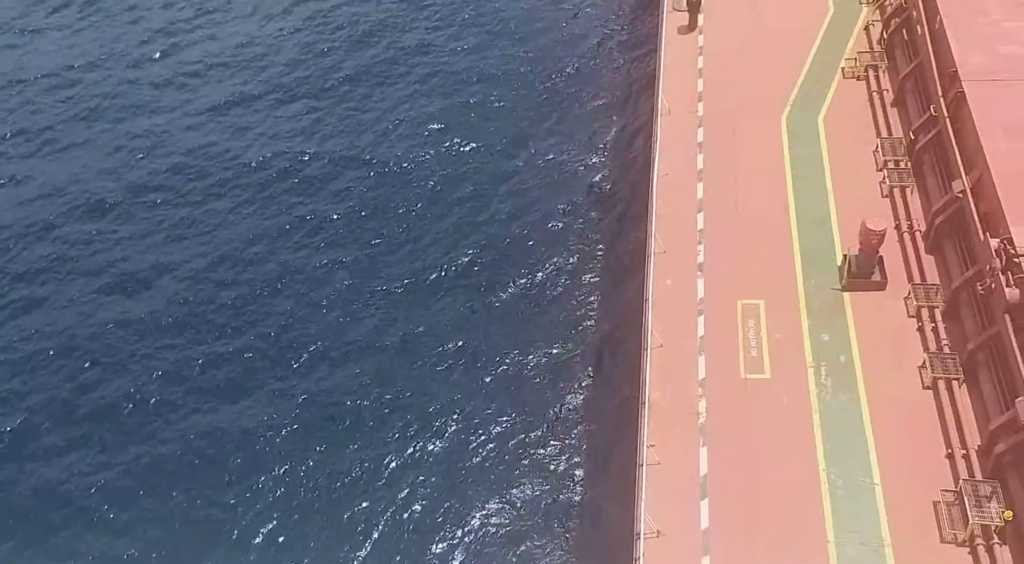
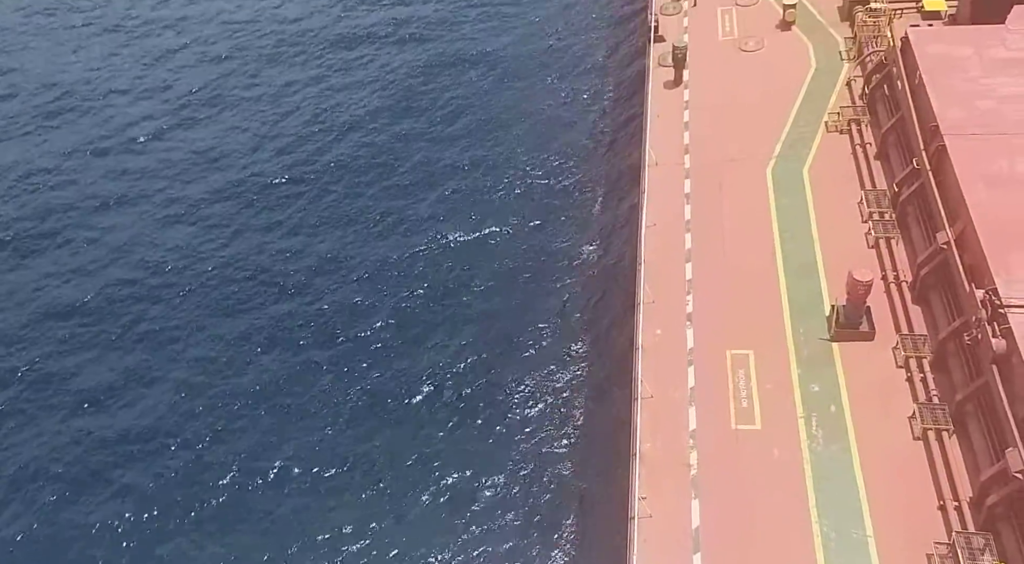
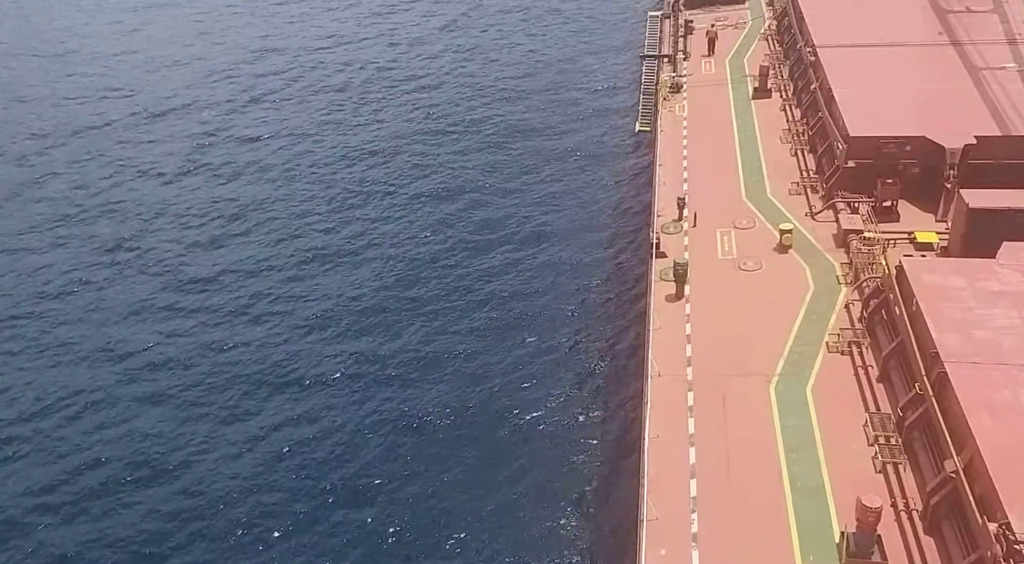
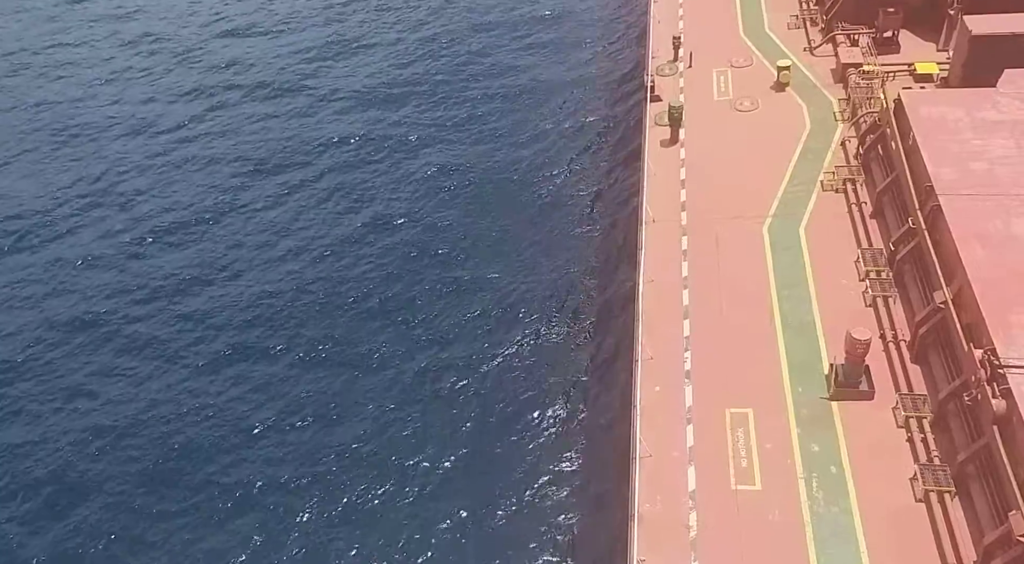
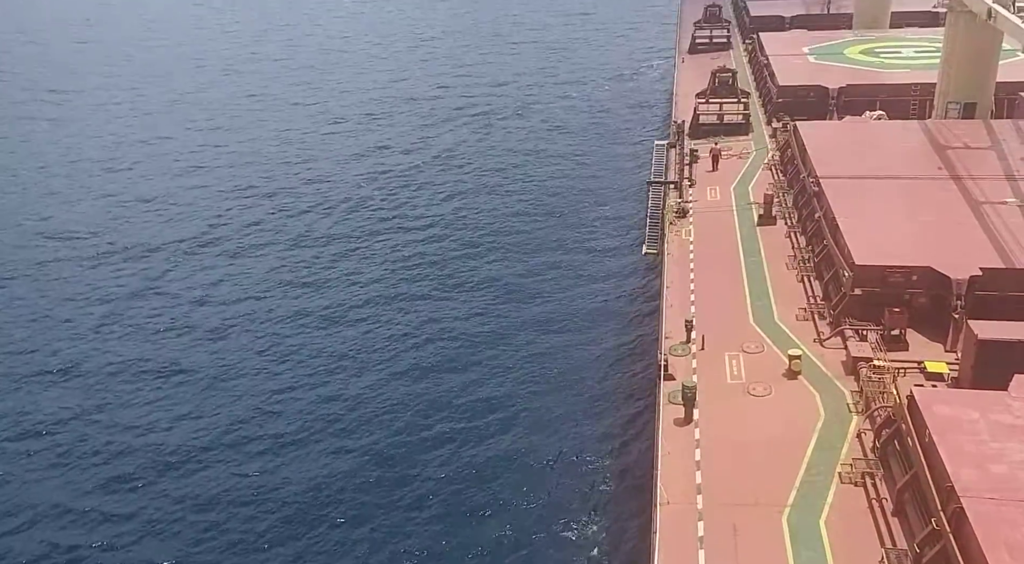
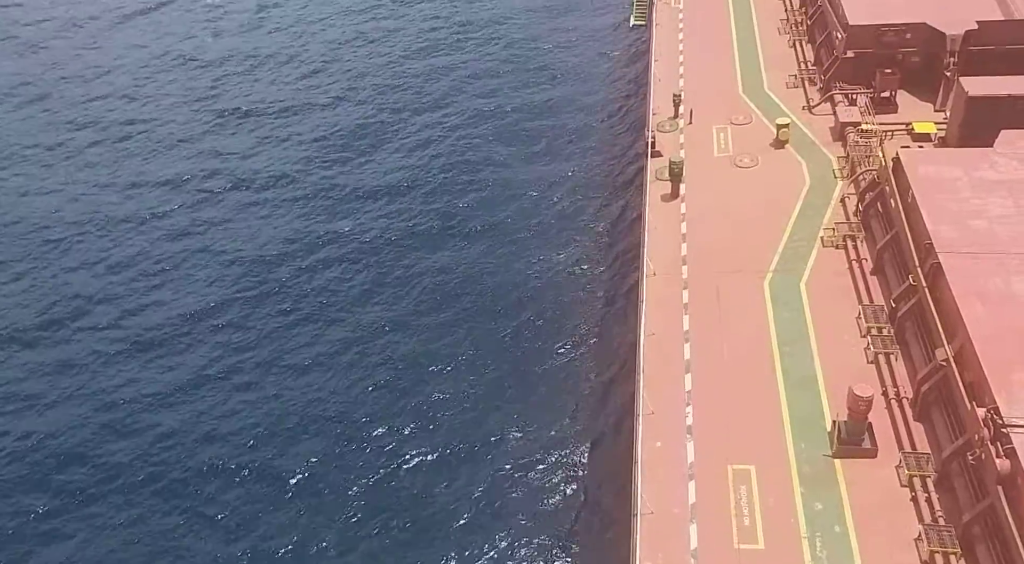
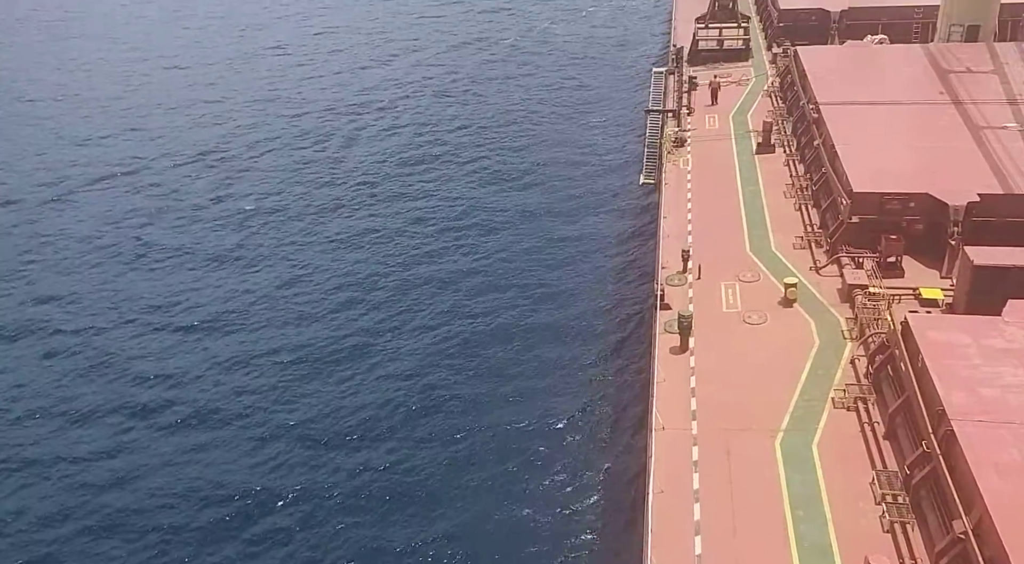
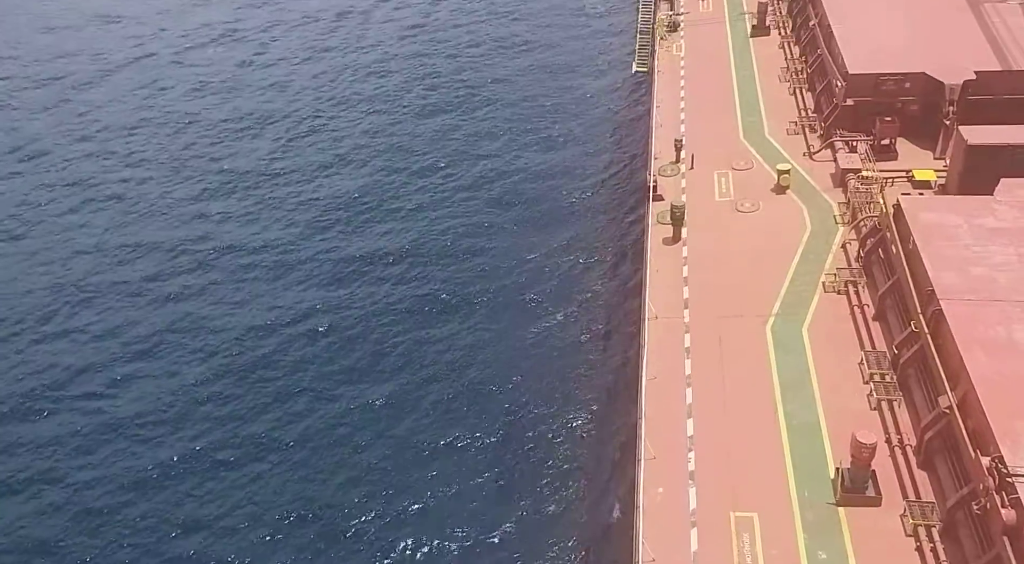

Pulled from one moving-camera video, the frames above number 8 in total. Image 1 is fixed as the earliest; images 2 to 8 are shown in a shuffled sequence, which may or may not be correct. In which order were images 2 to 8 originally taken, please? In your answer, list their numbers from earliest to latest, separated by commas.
2, 4, 6, 8, 3, 7, 5
